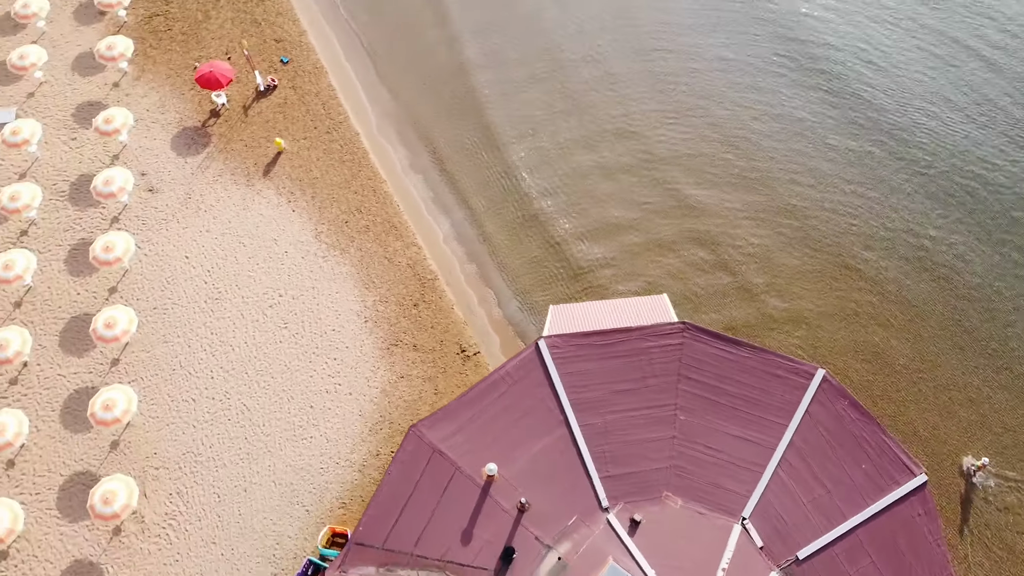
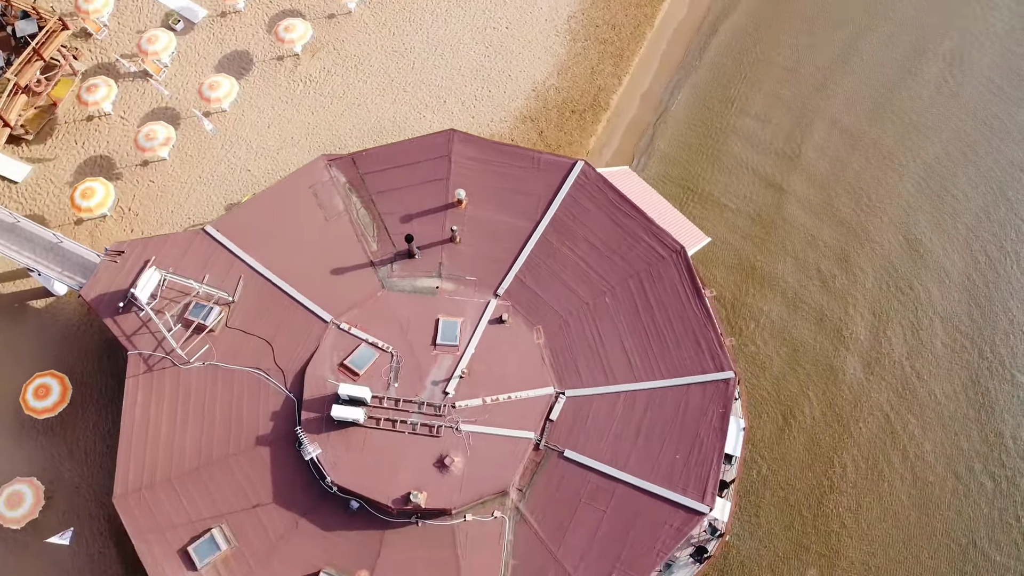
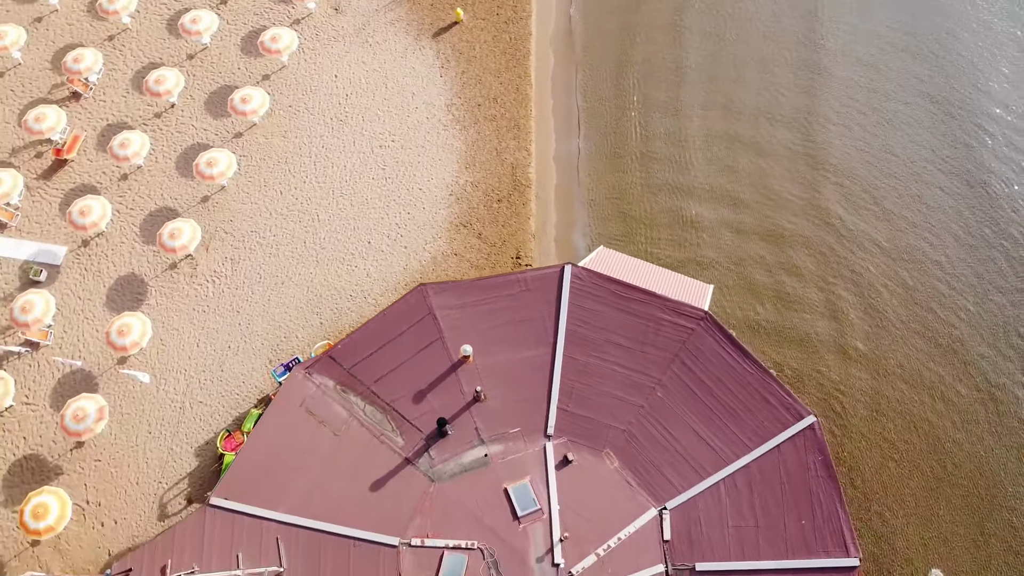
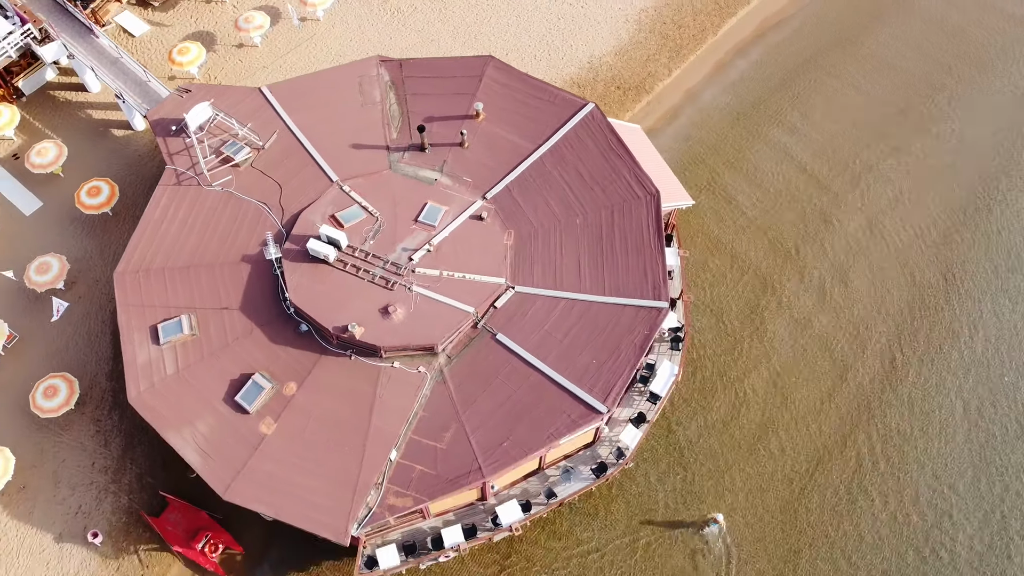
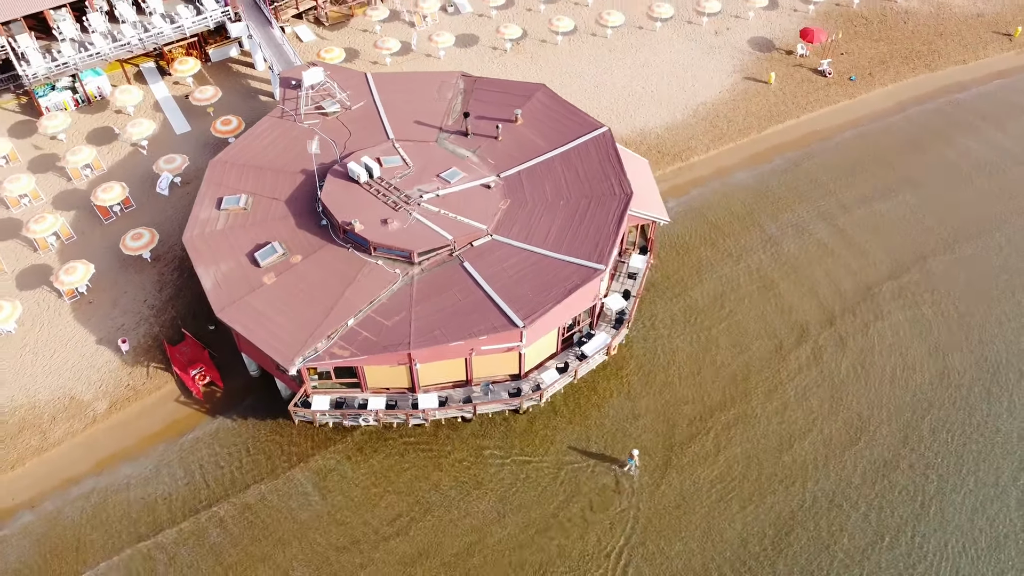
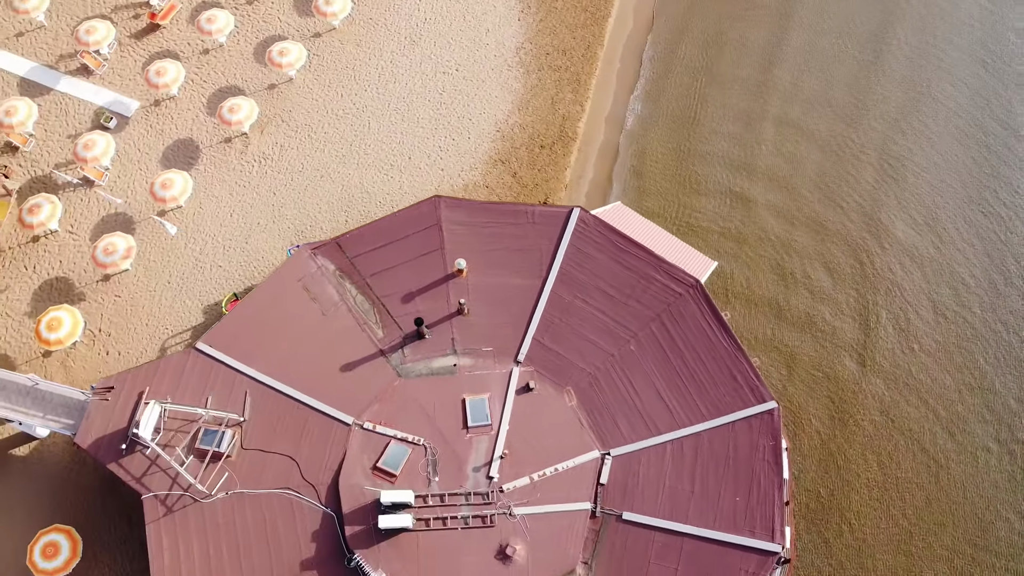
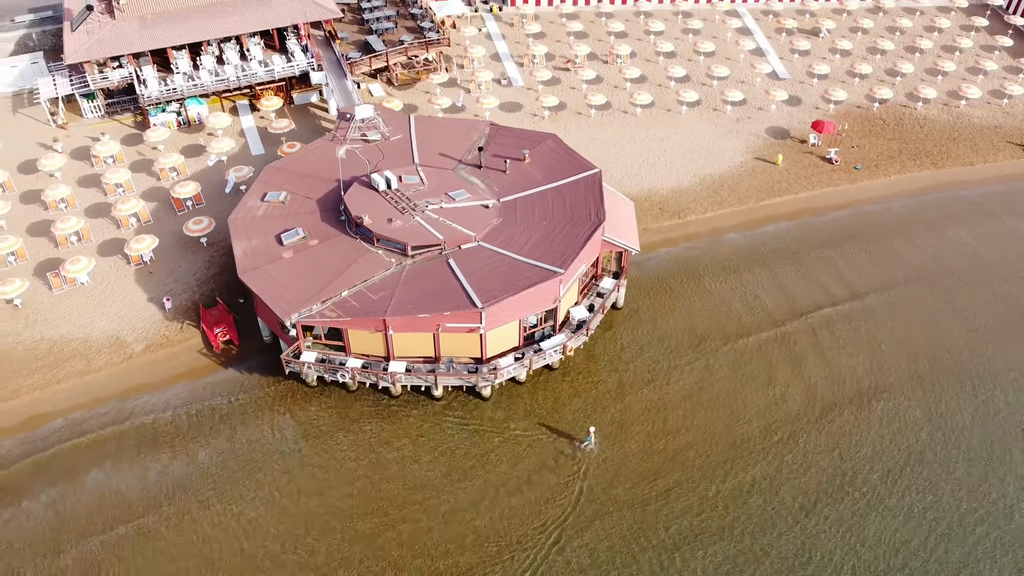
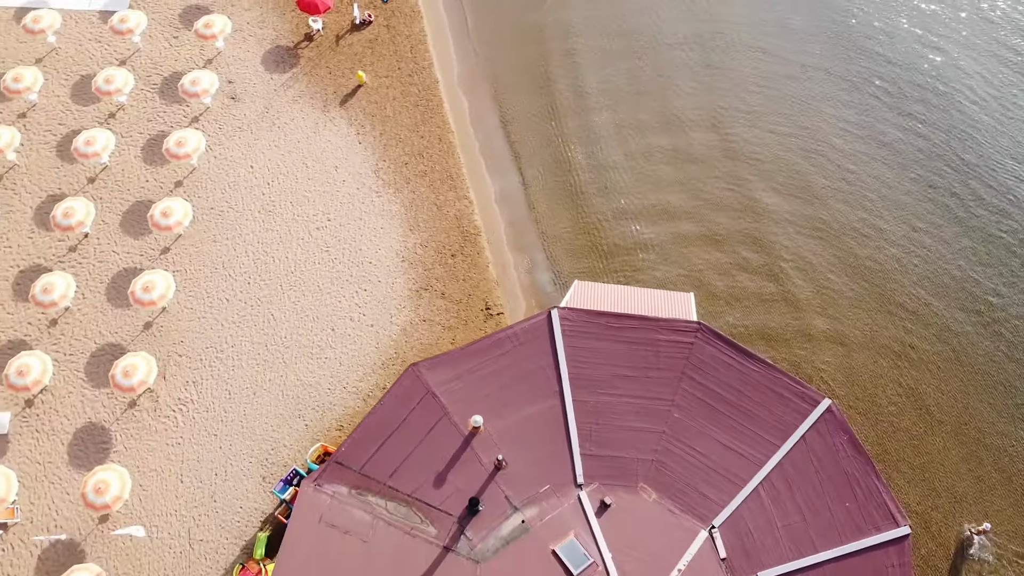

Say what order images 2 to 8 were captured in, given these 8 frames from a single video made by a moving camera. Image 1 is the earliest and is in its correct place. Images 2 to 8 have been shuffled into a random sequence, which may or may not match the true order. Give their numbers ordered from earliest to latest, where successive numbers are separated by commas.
8, 3, 6, 2, 4, 5, 7
